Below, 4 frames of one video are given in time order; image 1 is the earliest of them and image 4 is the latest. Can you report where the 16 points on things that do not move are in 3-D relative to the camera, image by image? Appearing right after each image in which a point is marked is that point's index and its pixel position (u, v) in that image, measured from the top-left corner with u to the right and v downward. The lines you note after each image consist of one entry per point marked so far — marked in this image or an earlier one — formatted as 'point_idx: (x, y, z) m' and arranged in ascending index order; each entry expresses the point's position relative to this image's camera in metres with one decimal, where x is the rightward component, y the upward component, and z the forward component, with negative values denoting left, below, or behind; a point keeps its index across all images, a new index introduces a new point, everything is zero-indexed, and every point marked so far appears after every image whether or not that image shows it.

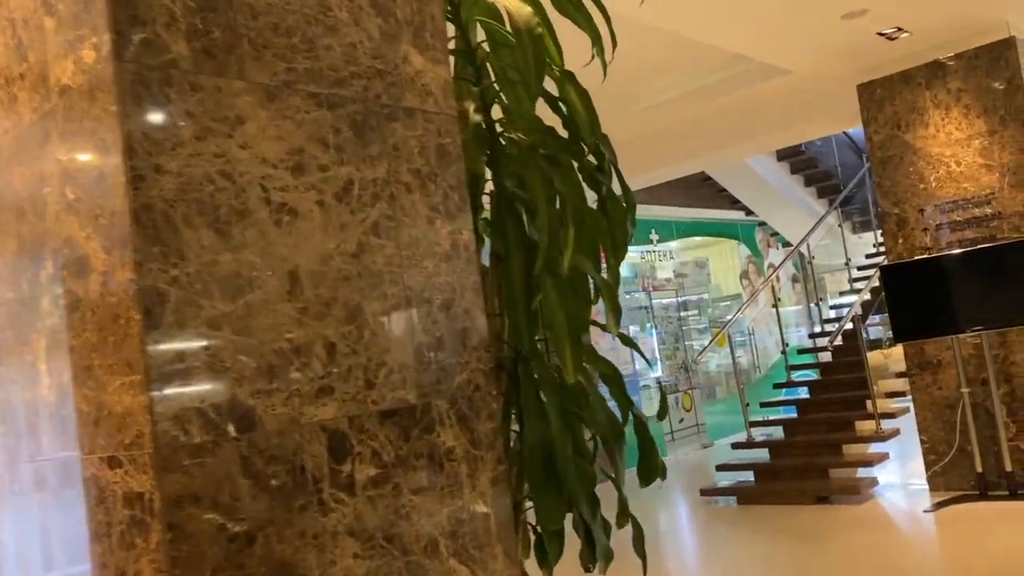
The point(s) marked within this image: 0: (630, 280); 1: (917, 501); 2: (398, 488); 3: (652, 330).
0: (+1.2, +0.1, +8.5) m
1: (+2.3, -1.2, +5.0) m
2: (-0.2, -0.3, +1.2) m
3: (+1.5, -0.4, +8.8) m
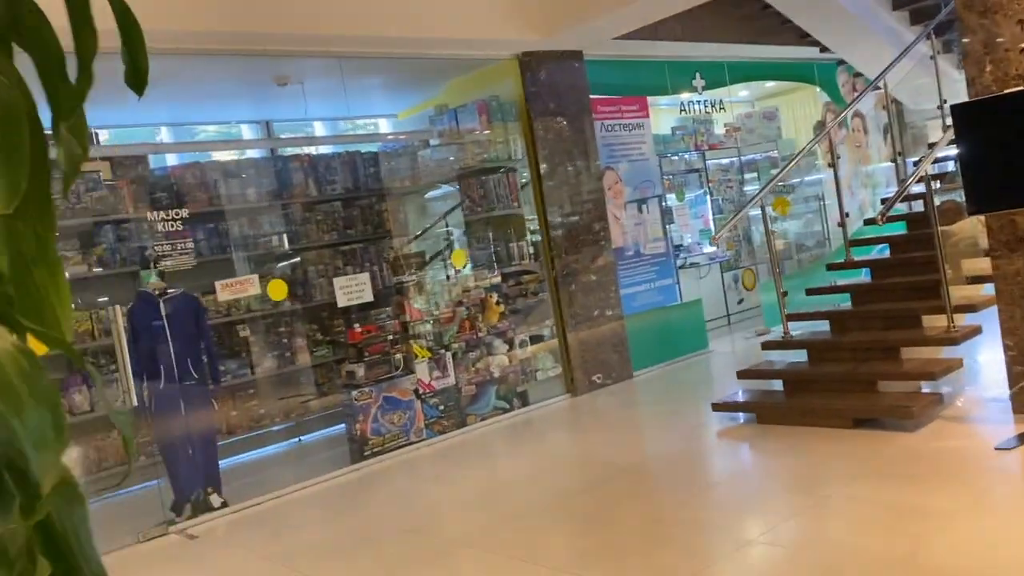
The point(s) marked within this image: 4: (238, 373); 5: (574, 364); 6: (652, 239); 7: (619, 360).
0: (+1.3, +1.2, +7.1) m
1: (+2.1, -0.6, +3.7) m
2: (-0.9, -0.3, +0.2) m
3: (+1.7, +0.8, +7.5) m
4: (-1.8, -0.5, +5.5) m
5: (+0.4, -0.5, +5.9) m
6: (+1.1, +0.4, +6.6) m
7: (+0.7, -0.5, +6.2) m
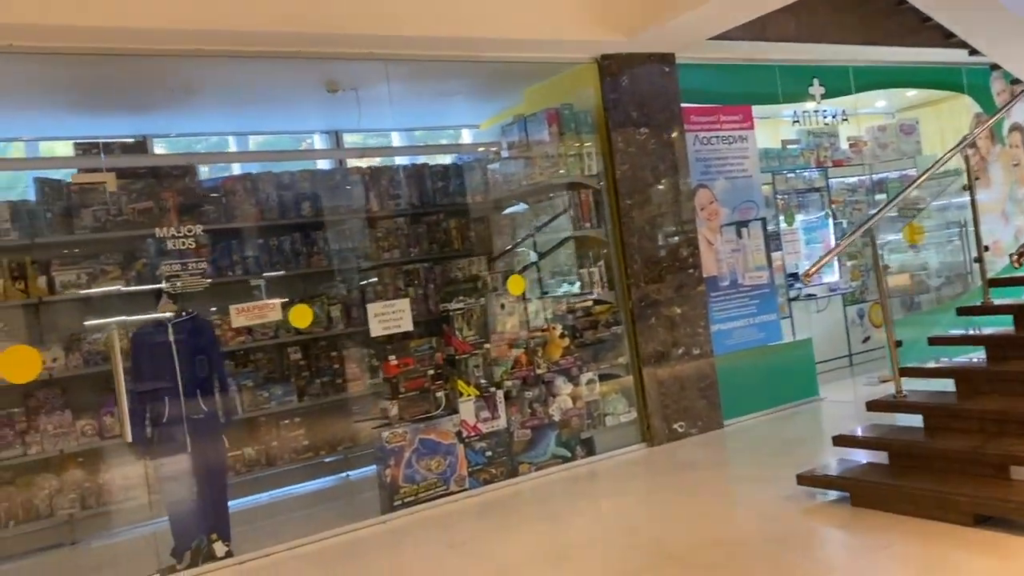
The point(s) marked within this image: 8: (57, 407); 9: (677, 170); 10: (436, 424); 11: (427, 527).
0: (+2.0, +1.0, +6.3) m
1: (+2.1, -0.8, +2.8) m
2: (-1.4, -0.3, -0.2) m
3: (+2.4, +0.5, +6.5) m
4: (-1.4, -0.7, +5.2) m
5: (+0.8, -0.7, +5.2) m
6: (+1.6, +0.1, +5.8) m
7: (+1.2, -0.7, +5.4) m
8: (-2.4, -0.6, +4.6) m
9: (+1.0, +0.7, +5.4) m
10: (-0.4, -0.7, +4.6) m
11: (-0.4, -1.2, +4.3) m
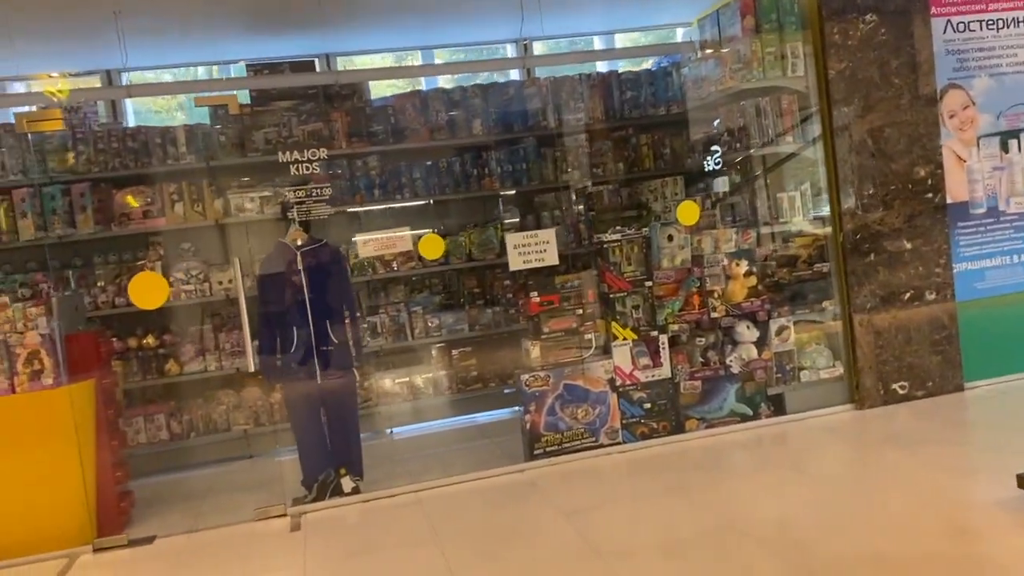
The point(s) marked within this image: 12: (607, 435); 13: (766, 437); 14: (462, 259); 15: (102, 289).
0: (+3.2, +1.4, +4.8) m
1: (+2.2, -0.7, +1.6) m
2: (-2.1, -0.4, -0.1) m
3: (+3.6, +0.9, +5.0) m
4: (-0.3, -0.2, +5.0) m
5: (+1.8, -0.4, +4.3) m
6: (+2.7, +0.5, +4.5) m
7: (+2.2, -0.4, +4.4) m
8: (-1.5, -0.2, +4.7) m
9: (+2.0, +1.1, +4.3) m
10: (+0.4, -0.4, +4.2) m
11: (+0.3, -0.9, +3.9) m
12: (+0.5, -0.7, +4.2) m
13: (+1.2, -0.7, +4.1) m
14: (-0.3, +0.2, +4.8) m
15: (-2.1, 0.0, +4.5) m
